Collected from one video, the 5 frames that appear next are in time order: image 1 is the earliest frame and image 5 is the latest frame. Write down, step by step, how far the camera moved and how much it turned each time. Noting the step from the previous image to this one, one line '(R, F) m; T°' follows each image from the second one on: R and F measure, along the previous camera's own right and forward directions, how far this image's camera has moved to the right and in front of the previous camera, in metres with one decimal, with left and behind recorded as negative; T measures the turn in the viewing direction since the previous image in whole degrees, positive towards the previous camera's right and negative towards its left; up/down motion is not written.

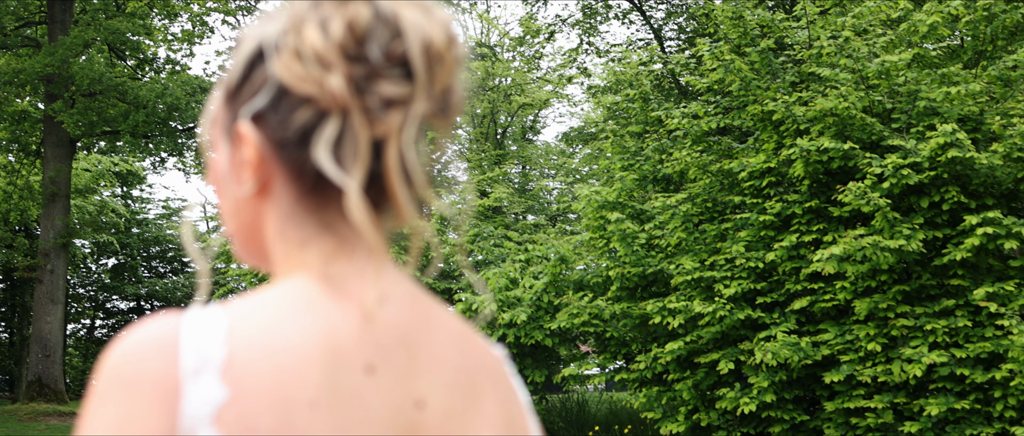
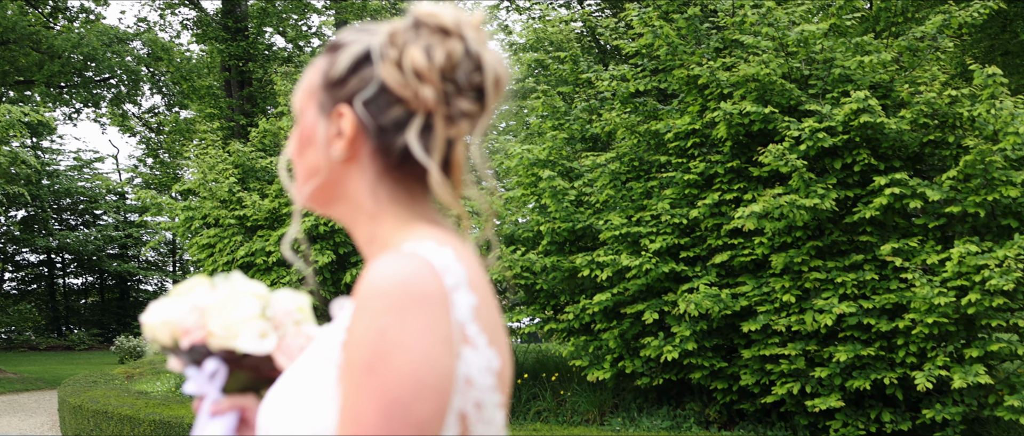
(-0.1, -0.3) m; +4°
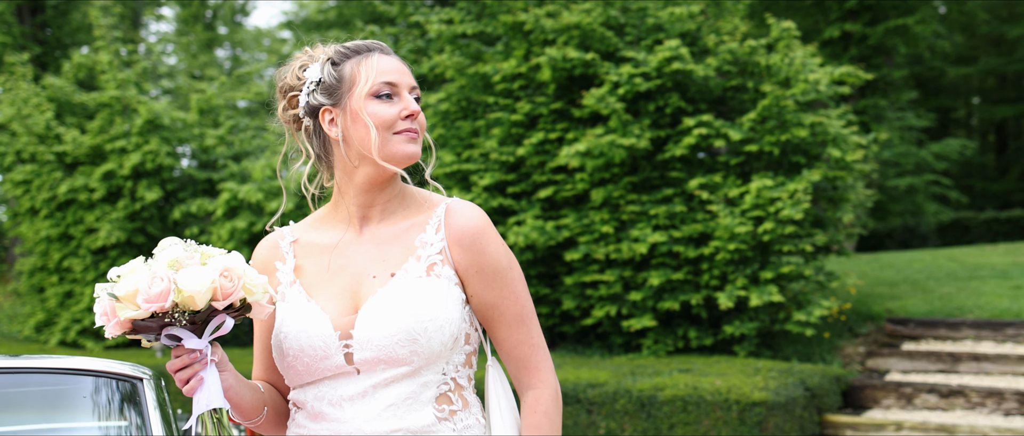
(-0.3, -0.5) m; +10°
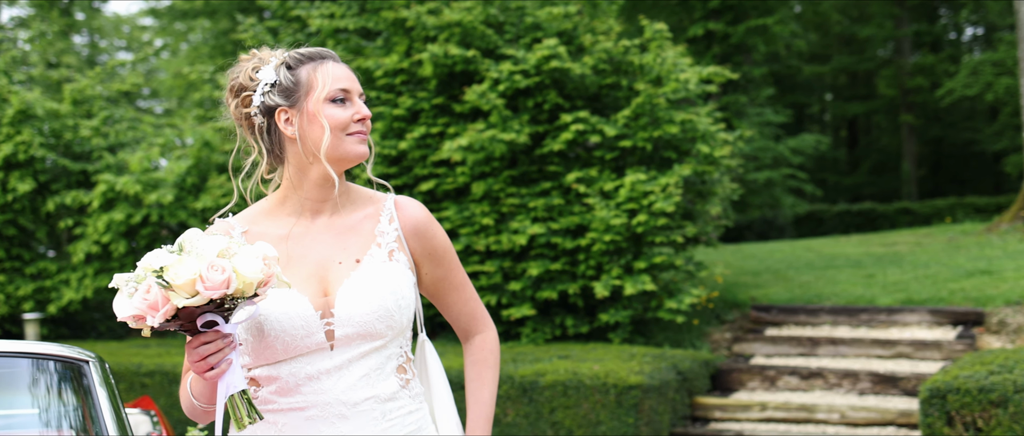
(-0.1, -0.2) m; +6°
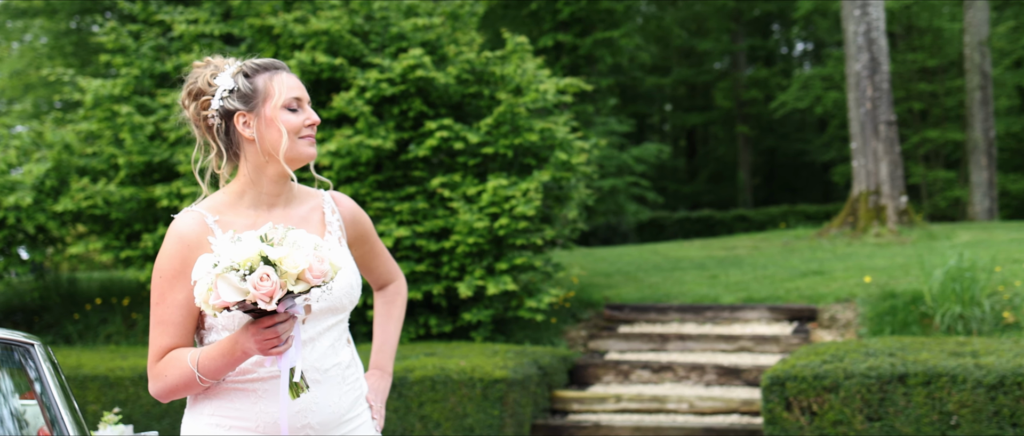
(-0.1, -0.3) m; +7°
